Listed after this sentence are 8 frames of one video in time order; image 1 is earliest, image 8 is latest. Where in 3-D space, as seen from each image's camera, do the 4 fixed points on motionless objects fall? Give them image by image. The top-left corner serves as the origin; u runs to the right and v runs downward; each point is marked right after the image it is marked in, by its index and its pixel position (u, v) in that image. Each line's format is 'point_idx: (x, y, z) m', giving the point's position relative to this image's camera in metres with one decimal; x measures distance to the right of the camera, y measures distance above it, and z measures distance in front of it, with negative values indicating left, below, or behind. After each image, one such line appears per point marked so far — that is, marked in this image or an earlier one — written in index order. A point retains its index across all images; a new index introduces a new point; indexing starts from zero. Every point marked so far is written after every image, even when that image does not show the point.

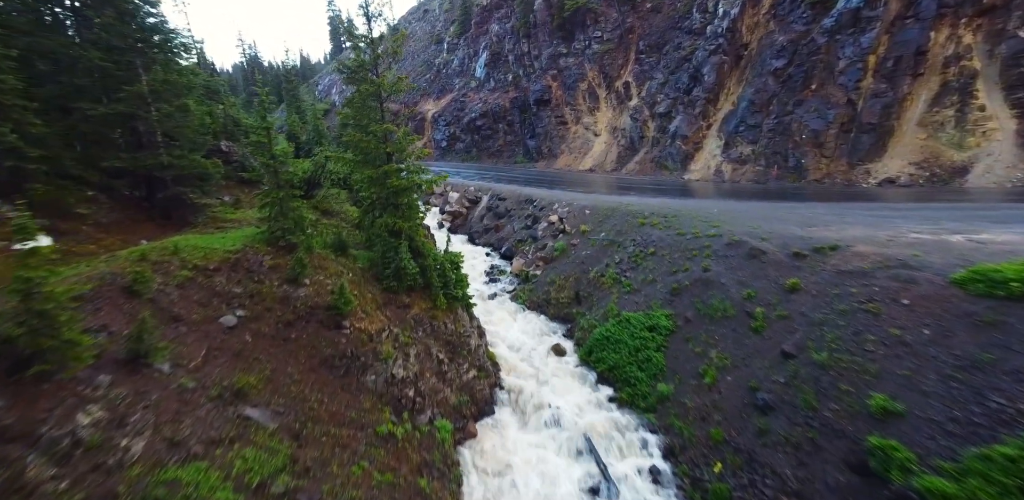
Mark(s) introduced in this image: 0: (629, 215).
0: (+4.5, +1.3, +13.8) m
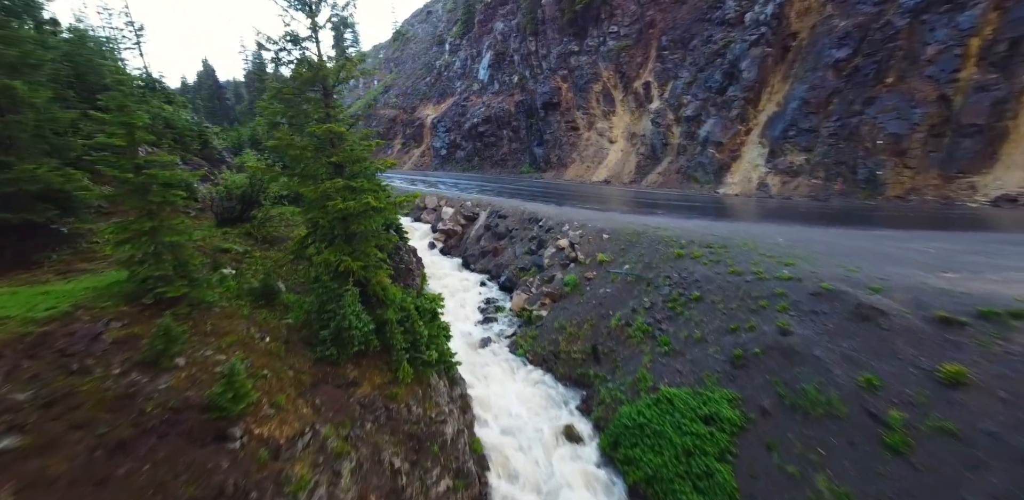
0: (+4.5, +0.2, +11.0) m
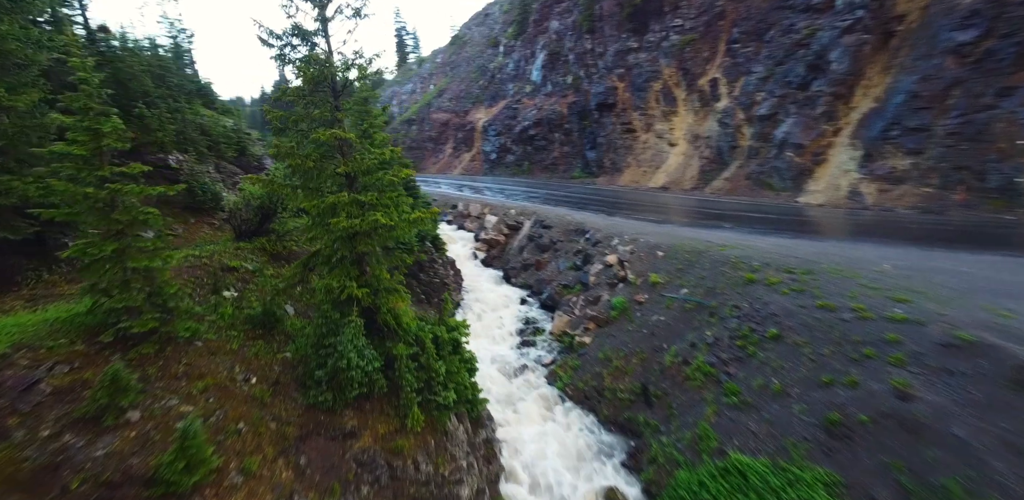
0: (+5.6, -0.3, +9.4) m
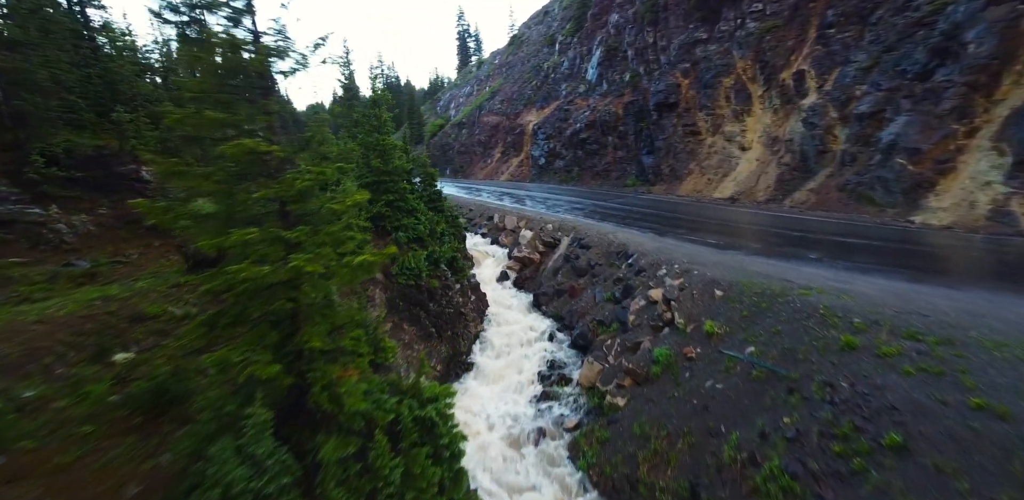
0: (+5.9, -1.3, +7.0) m
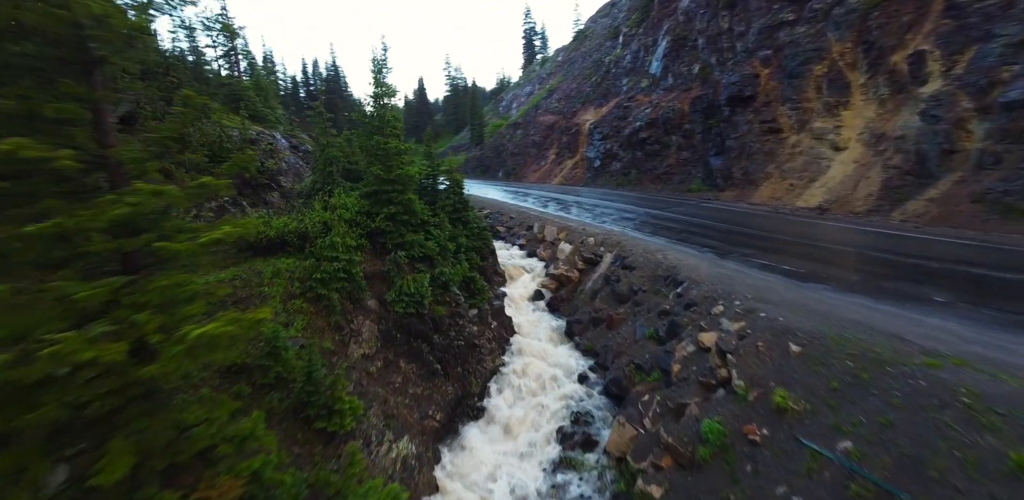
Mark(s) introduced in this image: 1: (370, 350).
0: (+5.8, -2.0, +4.6) m
1: (-2.7, -1.9, +6.7) m
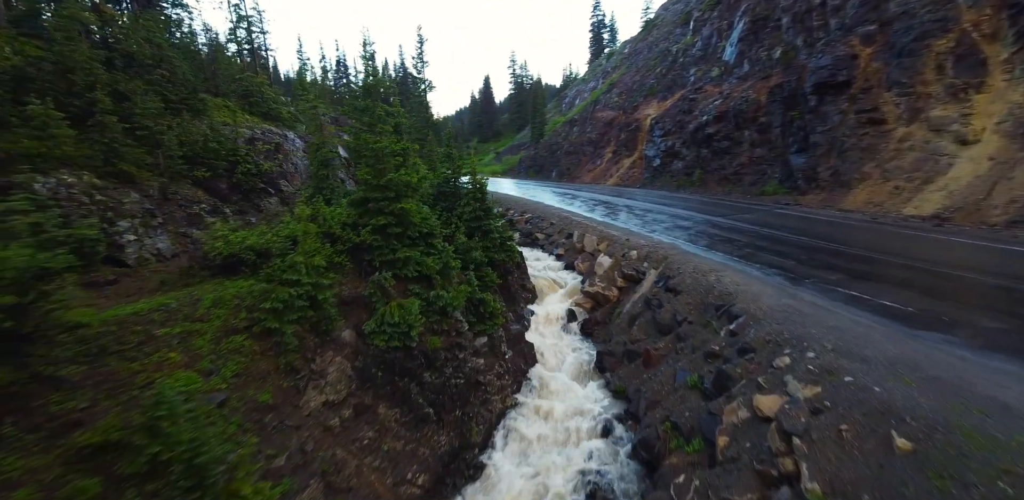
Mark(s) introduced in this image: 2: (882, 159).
0: (+5.3, -2.7, +2.4) m
1: (-2.8, -2.4, +5.8) m
2: (+18.2, +4.6, +17.9) m
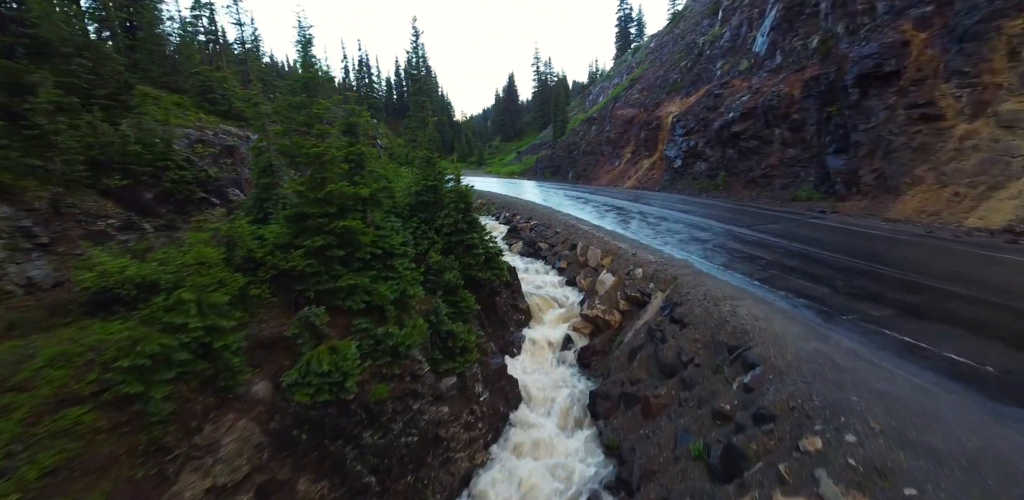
0: (+4.3, -3.3, +0.8) m
1: (-3.6, -2.9, +4.6) m
2: (+18.2, +3.8, +15.5) m
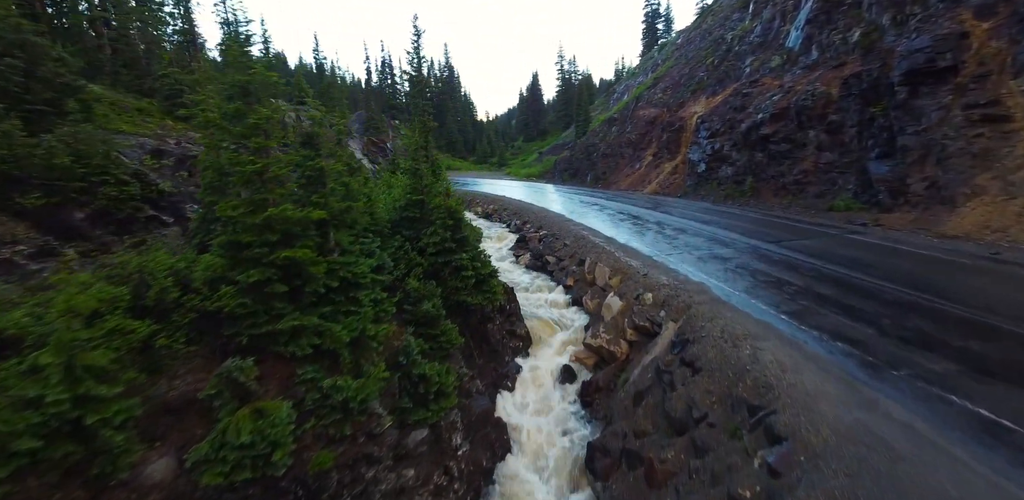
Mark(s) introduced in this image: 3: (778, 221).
0: (+3.5, -4.0, -0.7) m
1: (-4.1, -3.5, +3.5) m
2: (+18.2, +3.0, +13.3) m
3: (+13.7, +1.6, +18.9) m
